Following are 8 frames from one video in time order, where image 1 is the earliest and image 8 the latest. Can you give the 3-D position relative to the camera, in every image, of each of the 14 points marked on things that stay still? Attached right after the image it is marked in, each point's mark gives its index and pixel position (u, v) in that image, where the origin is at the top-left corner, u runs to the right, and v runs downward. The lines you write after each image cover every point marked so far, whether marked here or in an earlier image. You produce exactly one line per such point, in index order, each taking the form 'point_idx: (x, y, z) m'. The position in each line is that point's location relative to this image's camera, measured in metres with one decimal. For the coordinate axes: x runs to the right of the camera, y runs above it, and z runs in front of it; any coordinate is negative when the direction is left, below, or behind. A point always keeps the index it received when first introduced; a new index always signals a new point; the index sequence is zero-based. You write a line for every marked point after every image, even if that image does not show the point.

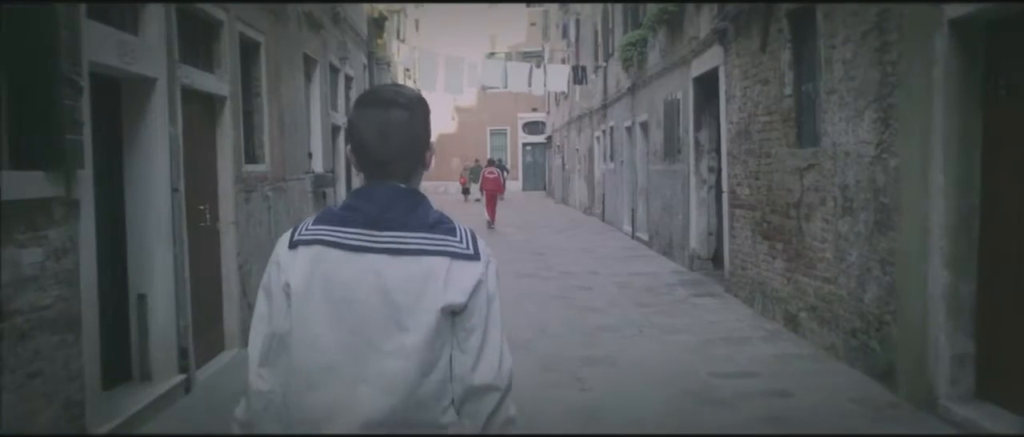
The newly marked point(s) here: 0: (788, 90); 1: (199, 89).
0: (+2.6, +1.2, +7.3) m
1: (-2.5, +1.0, +6.3) m
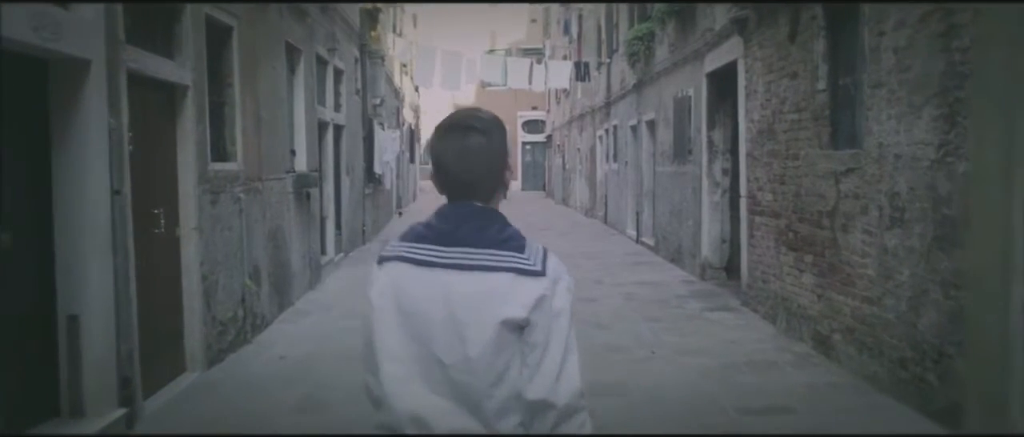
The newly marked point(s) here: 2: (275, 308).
0: (+2.6, +1.1, +6.5) m
1: (-2.5, +1.0, +5.5) m
2: (-2.6, -1.0, +8.5) m
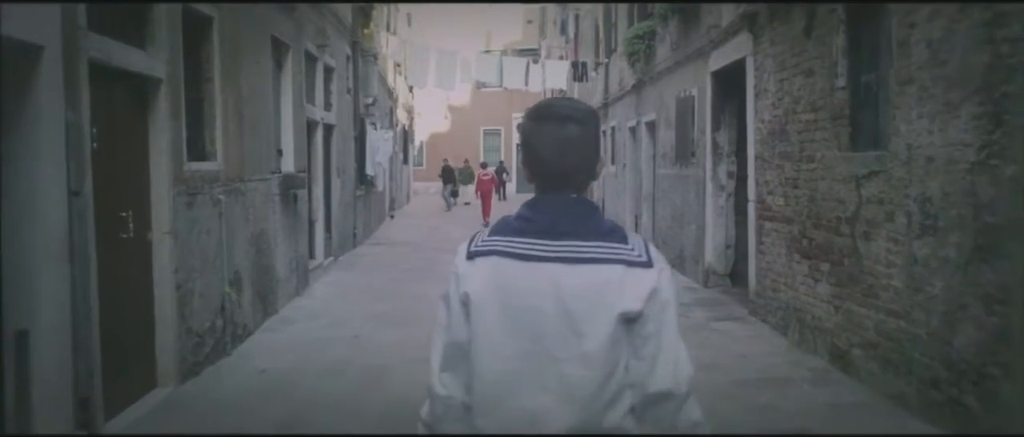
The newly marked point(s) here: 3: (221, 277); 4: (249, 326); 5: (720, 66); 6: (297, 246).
0: (+2.6, +1.1, +6.1) m
1: (-2.5, +1.0, +5.0) m
2: (-2.6, -1.0, +8.0) m
3: (-2.6, -0.5, +6.9) m
4: (-2.6, -1.1, +7.7) m
5: (+2.6, +1.9, +9.9) m
6: (-2.8, -0.4, +10.1) m
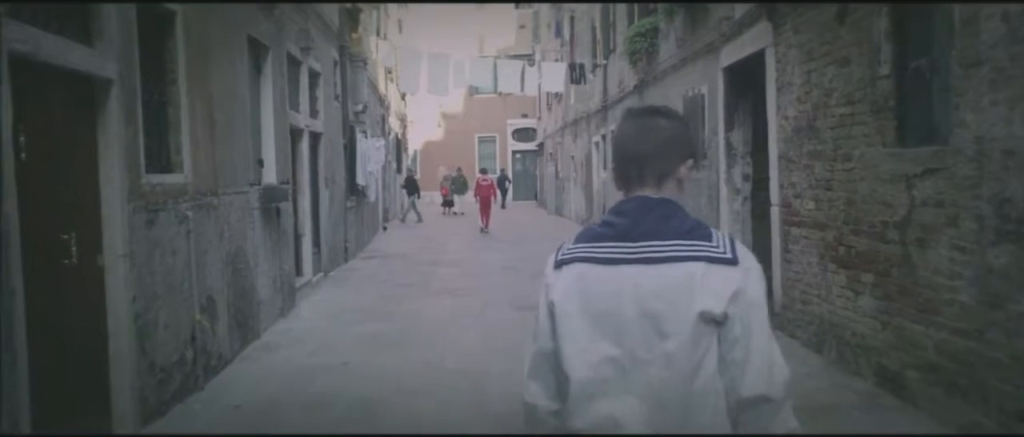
0: (+2.6, +1.0, +5.4) m
1: (-2.5, +0.9, +4.3) m
2: (-2.6, -1.2, +7.3) m
3: (-2.5, -0.7, +6.1) m
4: (-2.5, -1.2, +7.0) m
5: (+2.6, +1.8, +9.2) m
6: (-2.8, -0.5, +9.4) m
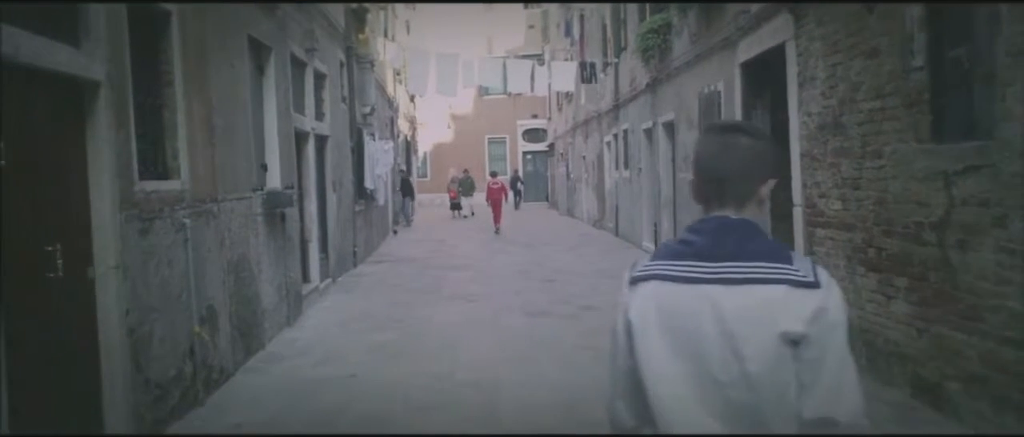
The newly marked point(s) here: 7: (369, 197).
0: (+2.6, +1.0, +5.1) m
1: (-2.4, +0.8, +4.0) m
2: (-2.5, -1.2, +7.0) m
3: (-2.4, -0.7, +5.9) m
4: (-2.4, -1.3, +6.7) m
5: (+2.7, +1.8, +8.9) m
6: (-2.6, -0.6, +9.1) m
7: (-3.0, +0.4, +16.2) m
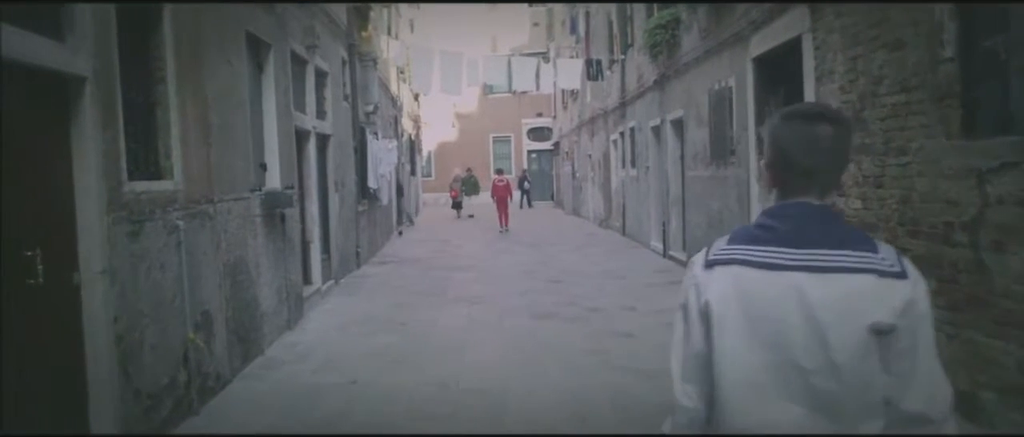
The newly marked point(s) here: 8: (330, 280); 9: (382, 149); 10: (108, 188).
0: (+2.7, +1.0, +4.8) m
1: (-2.4, +0.8, +3.8) m
2: (-2.4, -1.2, +6.8) m
3: (-2.4, -0.7, +5.6) m
4: (-2.4, -1.3, +6.5) m
5: (+2.8, +1.8, +8.6) m
6: (-2.6, -0.6, +8.9) m
7: (-2.9, +0.4, +16.0) m
8: (-2.7, -0.9, +11.8) m
9: (-2.8, +1.5, +17.0) m
10: (-2.4, +0.2, +4.7) m
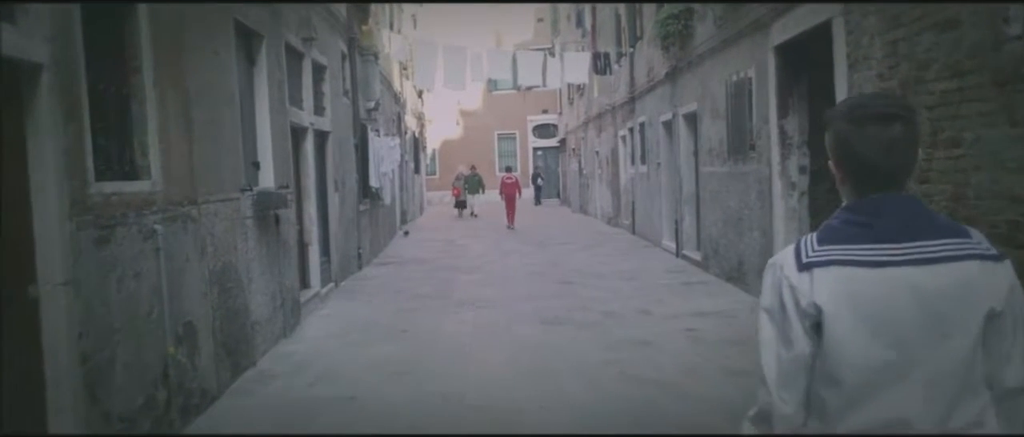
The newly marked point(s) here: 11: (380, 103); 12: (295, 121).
0: (+2.7, +1.0, +4.3) m
1: (-2.4, +0.8, +3.3) m
2: (-2.3, -1.3, +6.3) m
3: (-2.3, -0.8, +5.1) m
4: (-2.3, -1.3, +6.0) m
5: (+2.8, +1.9, +8.1) m
6: (-2.5, -0.6, +8.4) m
7: (-2.7, +0.4, +15.5) m
8: (-2.6, -0.9, +11.3) m
9: (-2.7, +1.5, +16.5) m
10: (-2.4, +0.2, +4.2) m
11: (-2.9, +2.5, +17.0) m
12: (-2.7, +1.2, +9.7) m
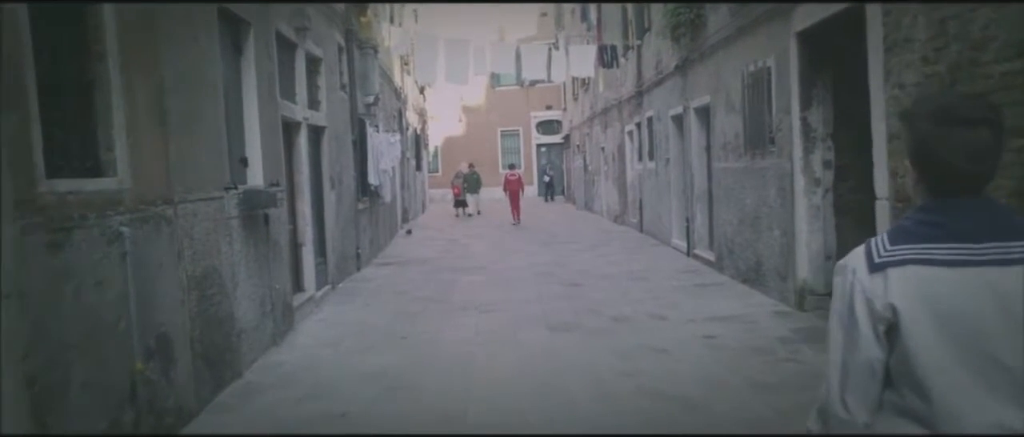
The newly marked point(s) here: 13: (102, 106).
0: (+2.8, +1.0, +3.8) m
1: (-2.3, +0.7, +2.8) m
2: (-2.3, -1.3, +5.8) m
3: (-2.3, -0.8, +4.6) m
4: (-2.2, -1.3, +5.5) m
5: (+2.9, +1.9, +7.5) m
6: (-2.4, -0.6, +7.9) m
7: (-2.7, +0.5, +15.0) m
8: (-2.6, -0.9, +10.8) m
9: (-2.6, +1.5, +15.9) m
10: (-2.3, +0.1, +3.7) m
11: (-2.8, +2.5, +16.5) m
12: (-2.6, +1.2, +9.2) m
13: (-2.4, +0.7, +4.6) m
